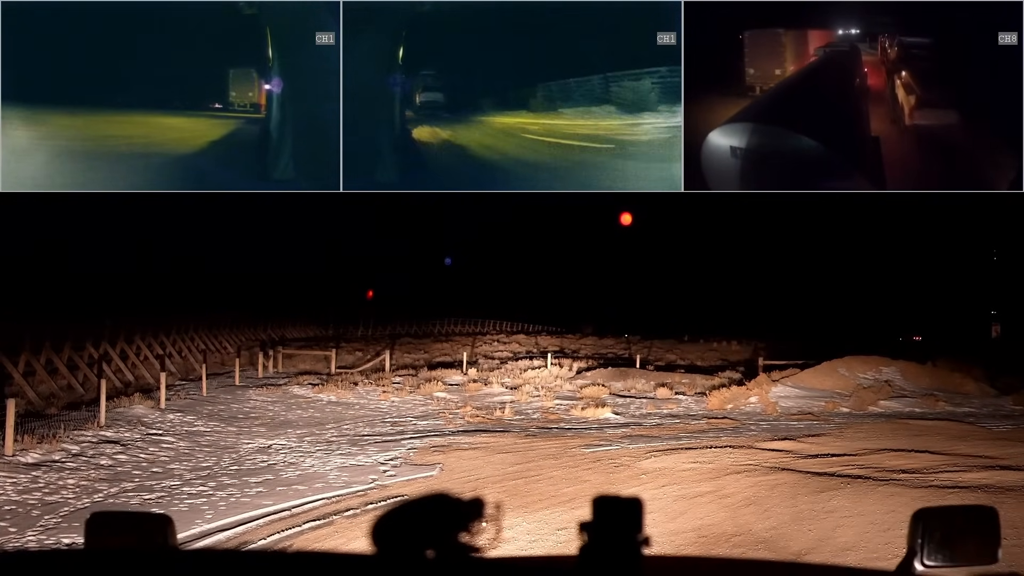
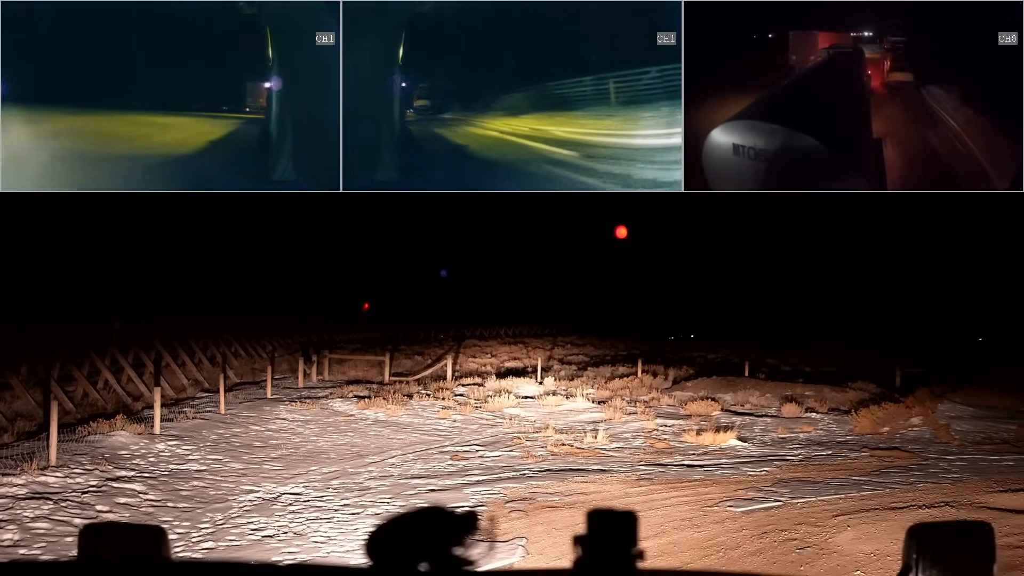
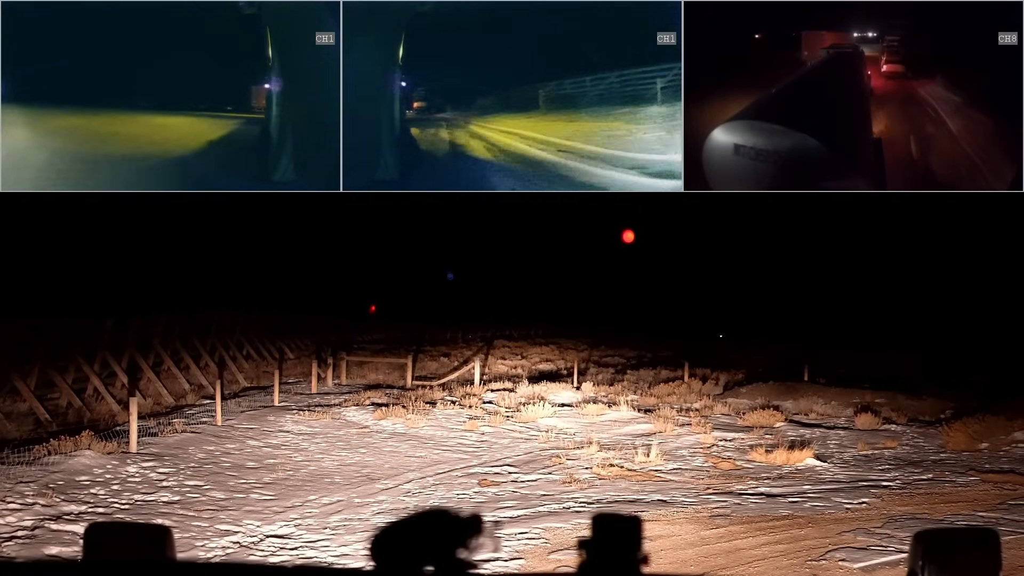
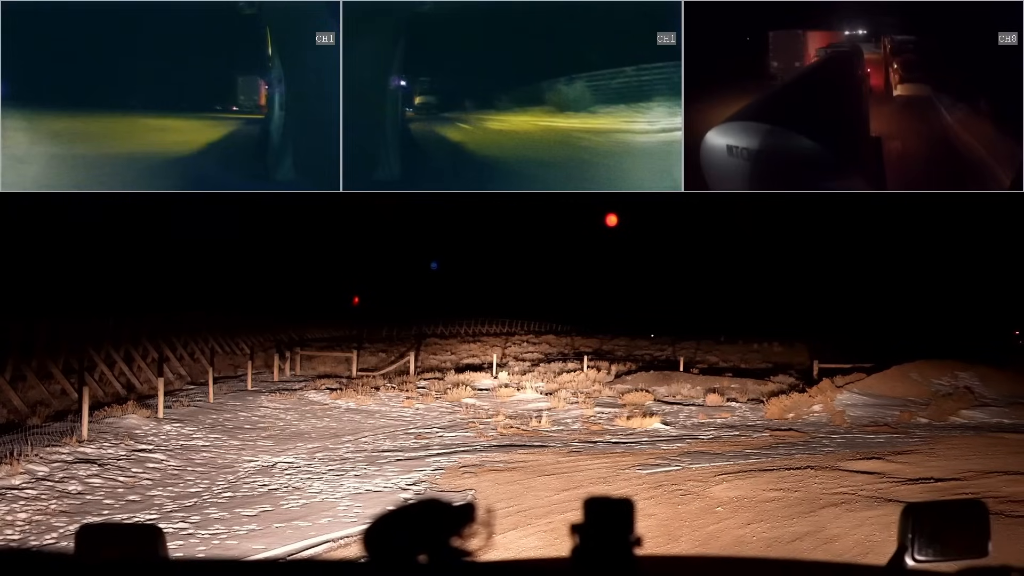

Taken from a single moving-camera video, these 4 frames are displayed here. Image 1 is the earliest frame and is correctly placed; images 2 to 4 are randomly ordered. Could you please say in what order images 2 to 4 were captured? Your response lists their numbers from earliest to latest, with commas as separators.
4, 2, 3
